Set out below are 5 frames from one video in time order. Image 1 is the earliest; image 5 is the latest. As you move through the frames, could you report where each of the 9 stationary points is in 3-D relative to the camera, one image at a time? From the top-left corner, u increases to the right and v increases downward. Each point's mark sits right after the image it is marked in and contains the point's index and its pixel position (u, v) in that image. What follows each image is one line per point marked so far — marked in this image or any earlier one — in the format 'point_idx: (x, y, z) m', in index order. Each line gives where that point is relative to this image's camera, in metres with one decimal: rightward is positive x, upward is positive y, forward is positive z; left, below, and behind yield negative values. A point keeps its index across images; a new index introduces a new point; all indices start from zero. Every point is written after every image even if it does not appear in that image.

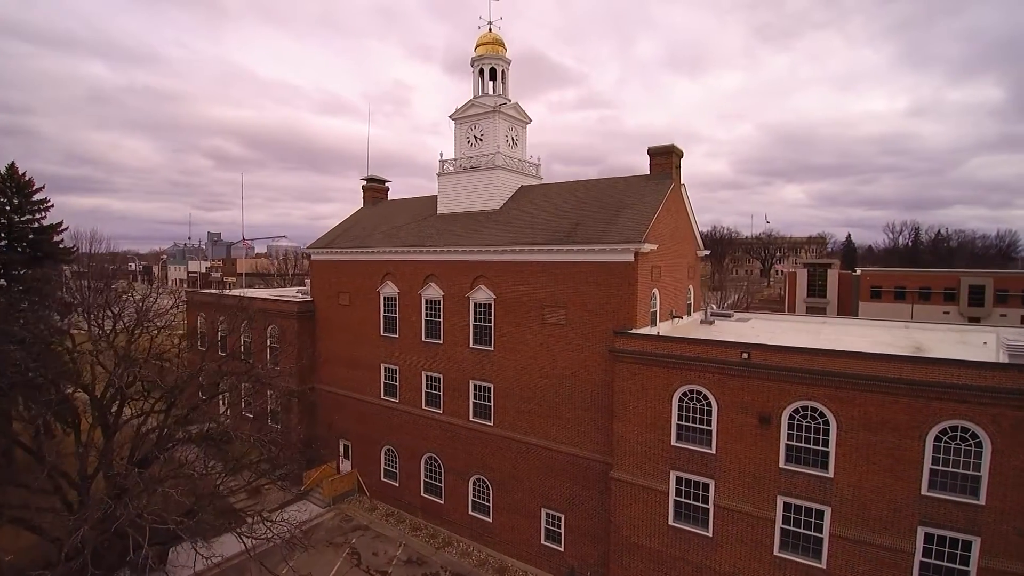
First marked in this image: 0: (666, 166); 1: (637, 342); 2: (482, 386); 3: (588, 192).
0: (+5.8, +4.5, +18.7) m
1: (+3.7, -1.7, +15.2) m
2: (-1.2, -3.8, +19.7) m
3: (+3.0, +3.7, +19.7) m
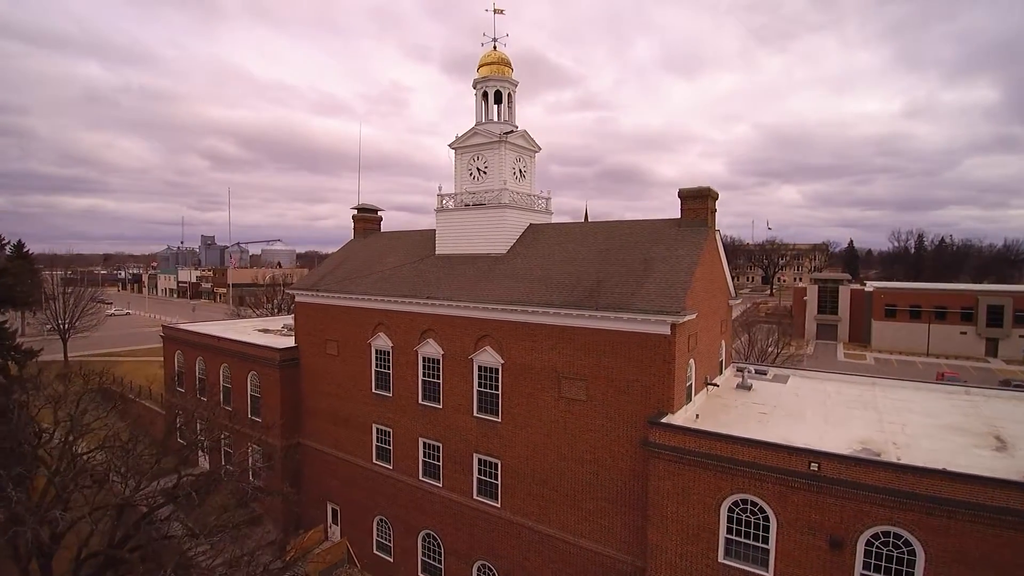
0: (+6.1, +2.5, +16.2) m
1: (+4.1, -3.8, +12.7) m
2: (-0.8, -5.9, +17.2) m
3: (+3.3, +1.7, +17.3) m
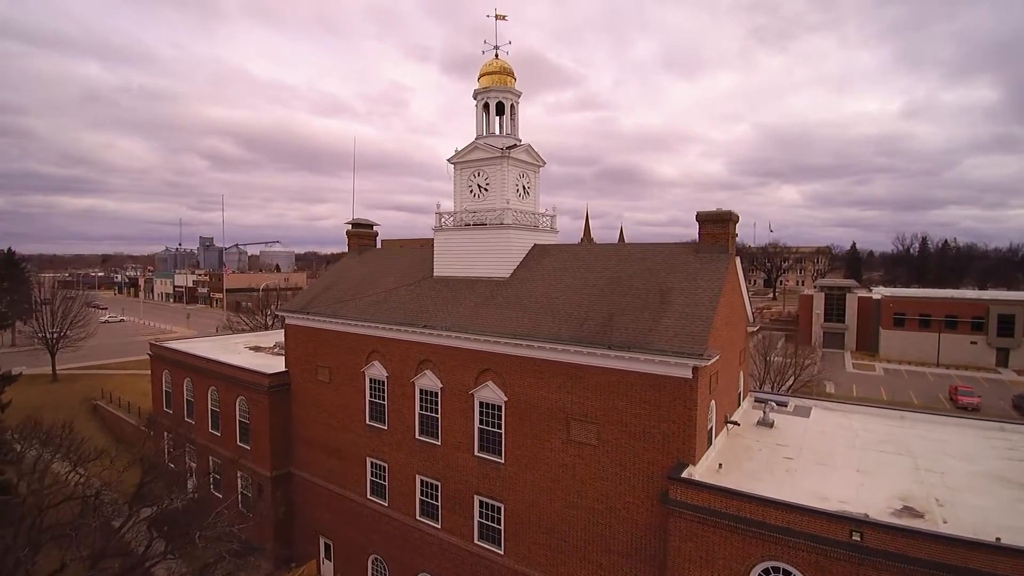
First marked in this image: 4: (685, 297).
0: (+6.2, +1.5, +15.0) m
1: (+4.2, -4.7, +11.5) m
2: (-0.7, -6.8, +16.0) m
3: (+3.4, +0.7, +16.0) m
4: (+4.7, -0.2, +13.7) m
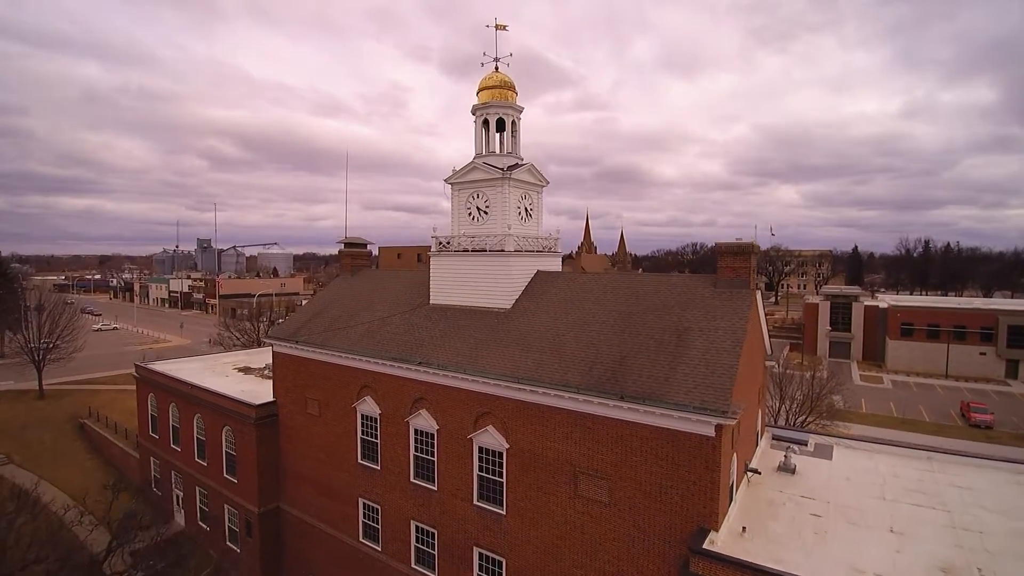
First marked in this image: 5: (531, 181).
0: (+6.3, +0.5, +13.8) m
1: (+4.3, -5.7, +10.3) m
2: (-0.7, -7.9, +14.8) m
3: (+3.5, -0.3, +14.8) m
4: (+4.8, -1.3, +12.5) m
5: (+0.7, +3.9, +18.5) m
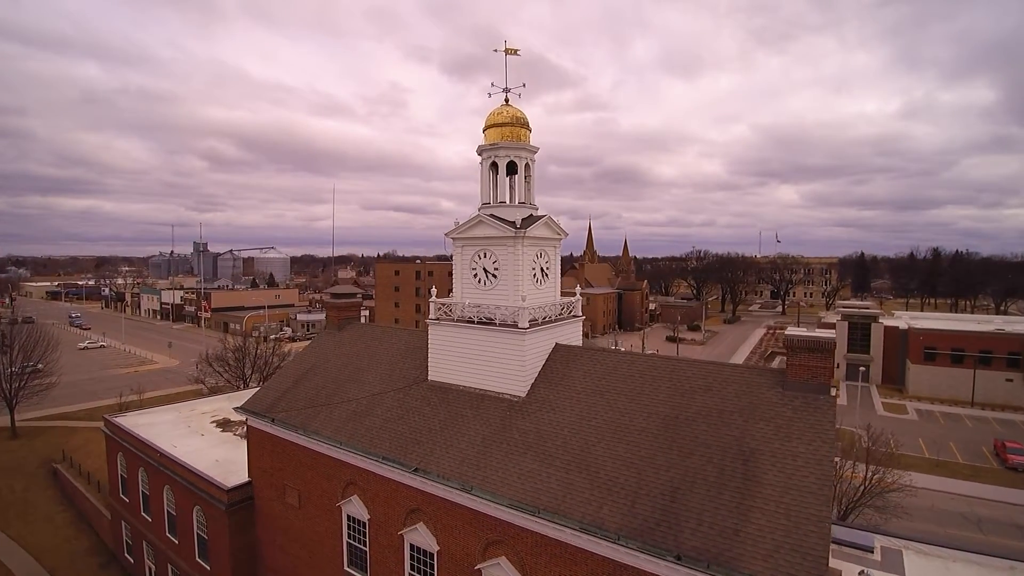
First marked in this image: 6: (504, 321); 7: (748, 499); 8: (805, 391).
0: (+6.7, -1.8, +11.1) m
1: (+4.7, -8.1, +7.6) m
2: (-0.3, -10.2, +12.1) m
3: (+3.9, -2.6, +12.2) m
4: (+5.2, -3.6, +9.9) m
5: (+1.1, +1.6, +15.8) m
6: (-0.2, -1.0, +14.6) m
7: (+4.4, -4.0, +9.7) m
8: (+6.4, -2.3, +11.1) m
